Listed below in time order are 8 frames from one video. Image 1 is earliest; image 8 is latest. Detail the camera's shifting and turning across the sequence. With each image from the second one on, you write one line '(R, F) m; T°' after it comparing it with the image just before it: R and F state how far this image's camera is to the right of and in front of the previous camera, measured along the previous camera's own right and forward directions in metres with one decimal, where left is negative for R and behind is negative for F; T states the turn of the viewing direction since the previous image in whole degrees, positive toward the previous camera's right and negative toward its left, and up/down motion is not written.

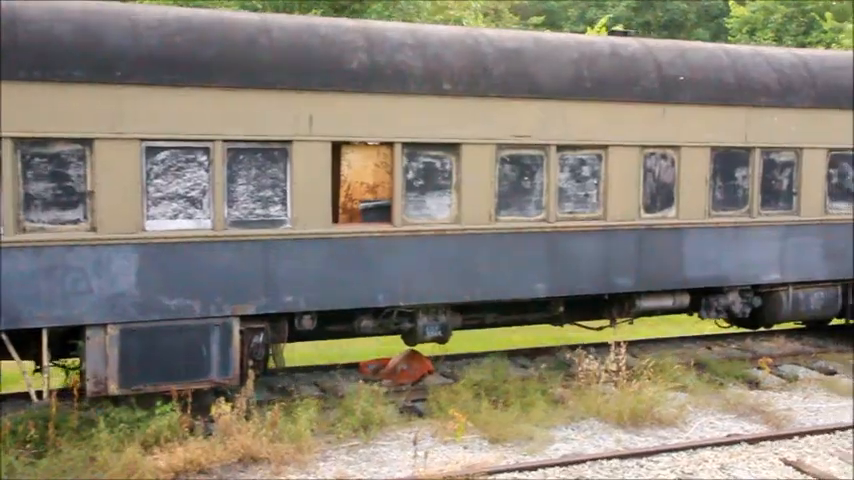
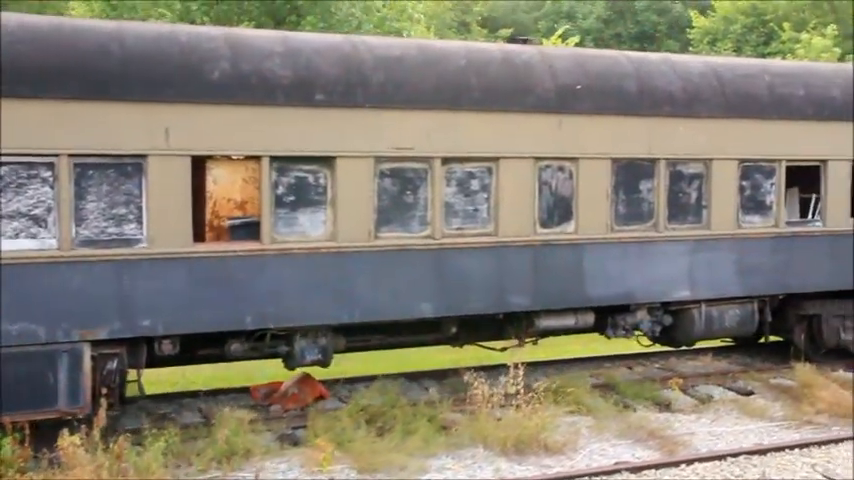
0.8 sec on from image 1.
(+1.0, +0.4) m; 0°
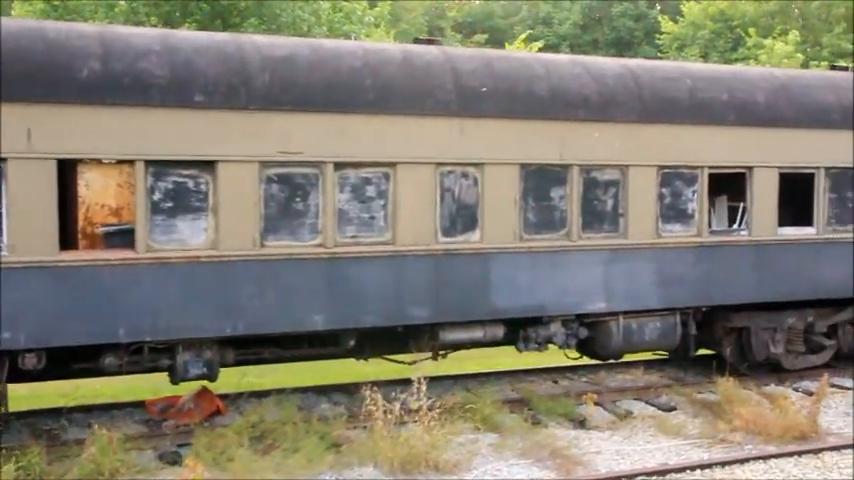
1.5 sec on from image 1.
(+0.9, +0.4) m; 0°
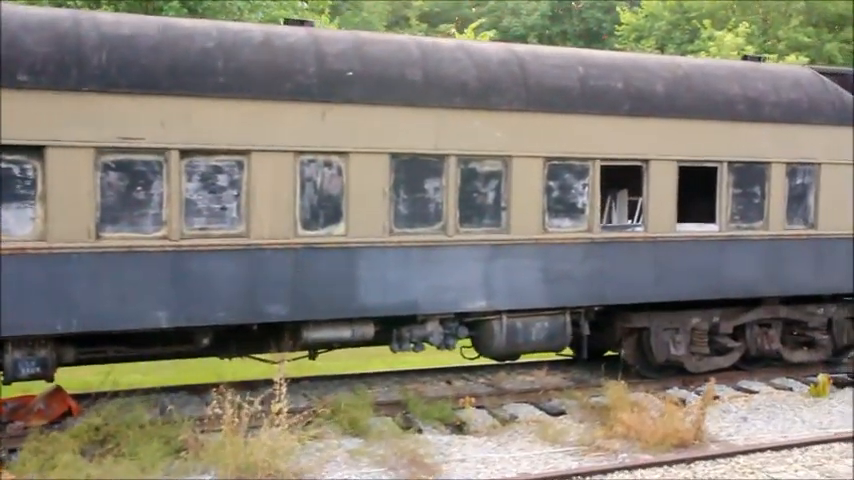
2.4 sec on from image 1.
(+1.1, +0.5) m; +1°
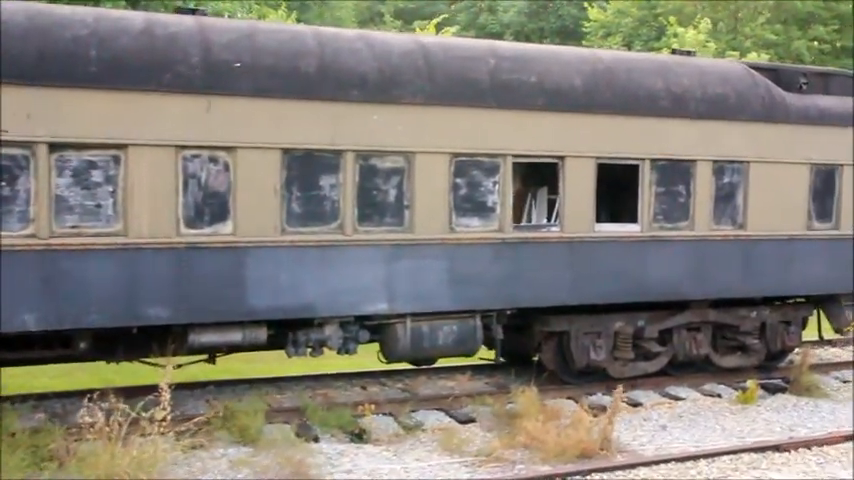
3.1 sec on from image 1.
(+0.9, +0.4) m; 0°
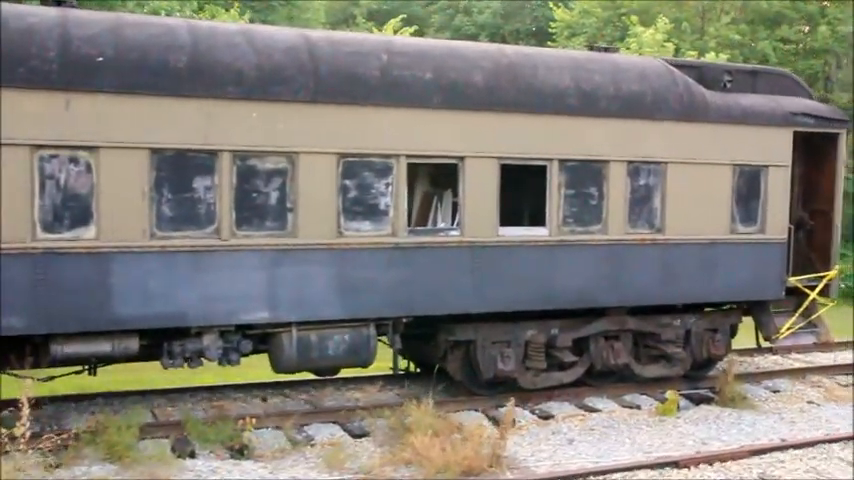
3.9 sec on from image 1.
(+1.0, +0.4) m; 0°
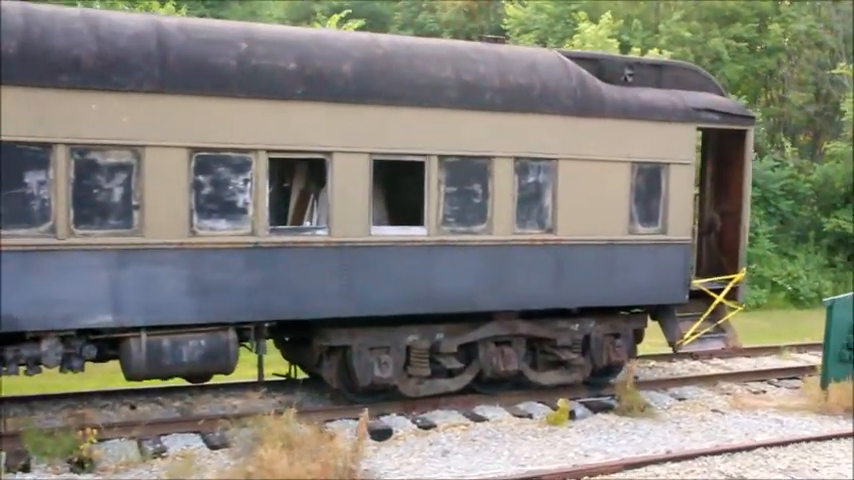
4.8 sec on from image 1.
(+1.1, +0.5) m; +1°
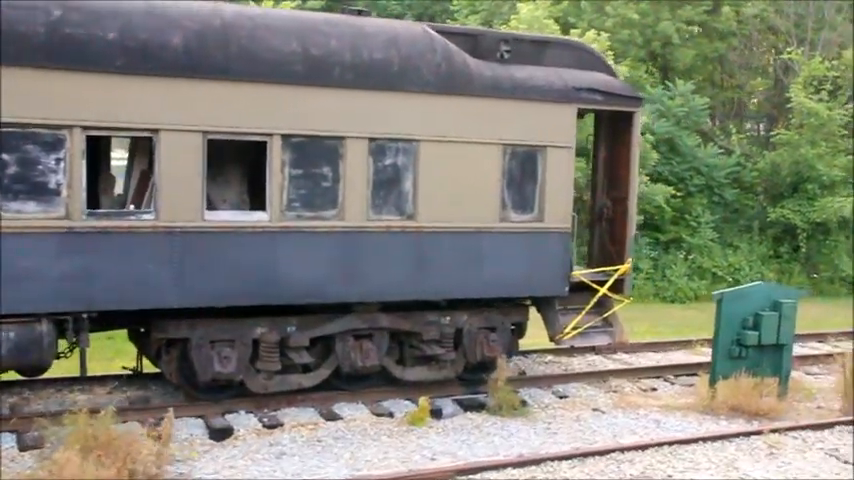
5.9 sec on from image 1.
(+1.3, +0.6) m; 0°
